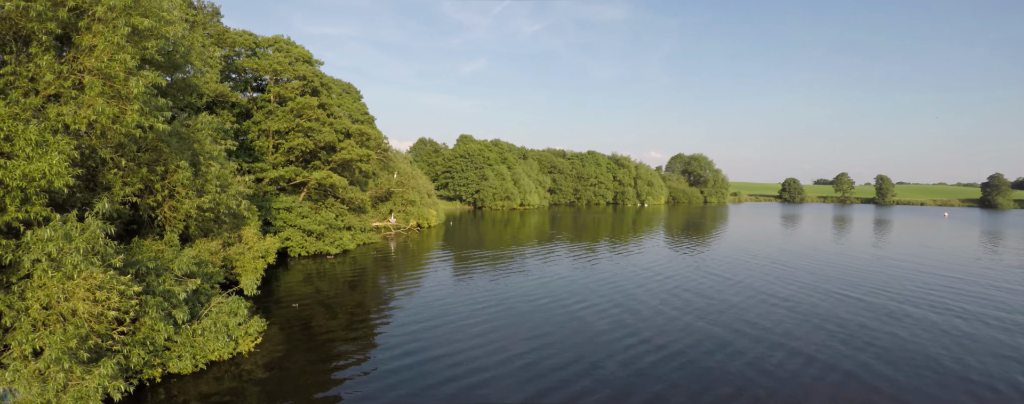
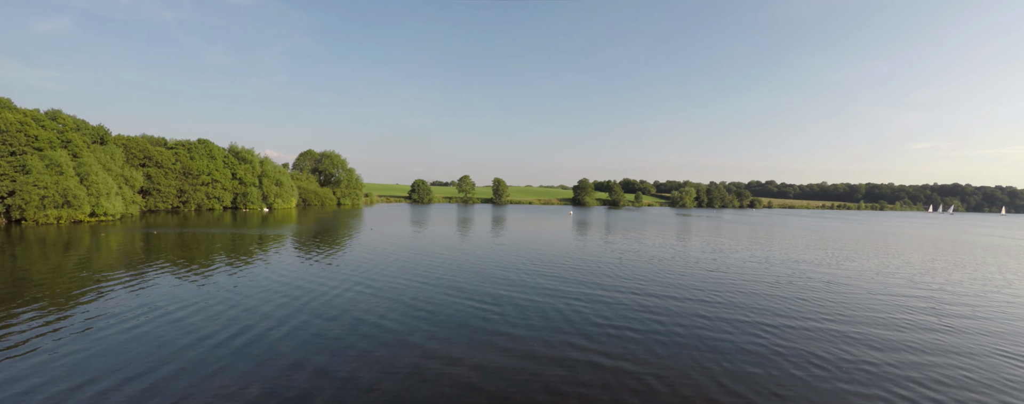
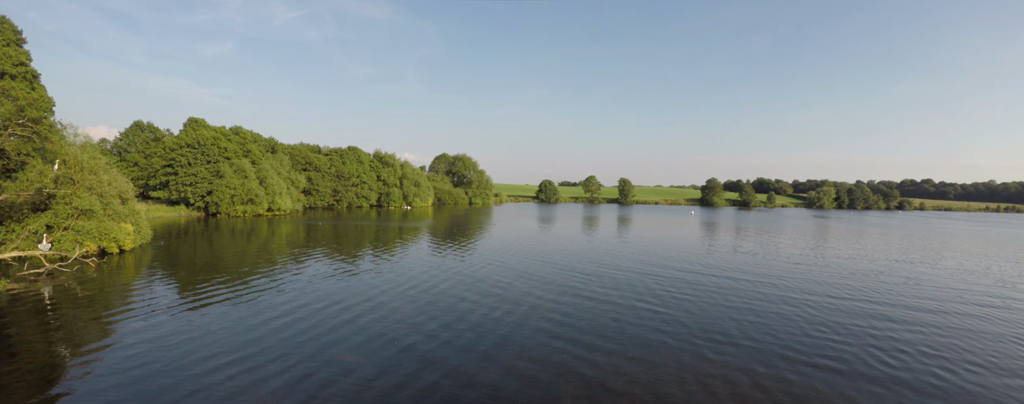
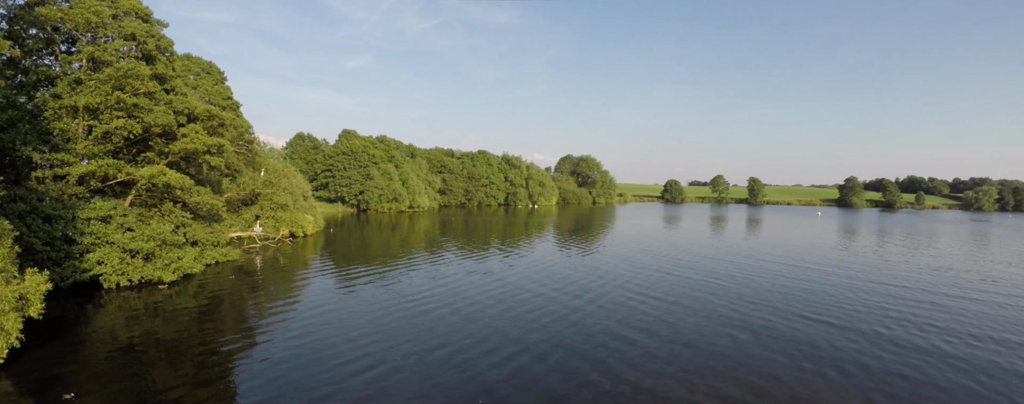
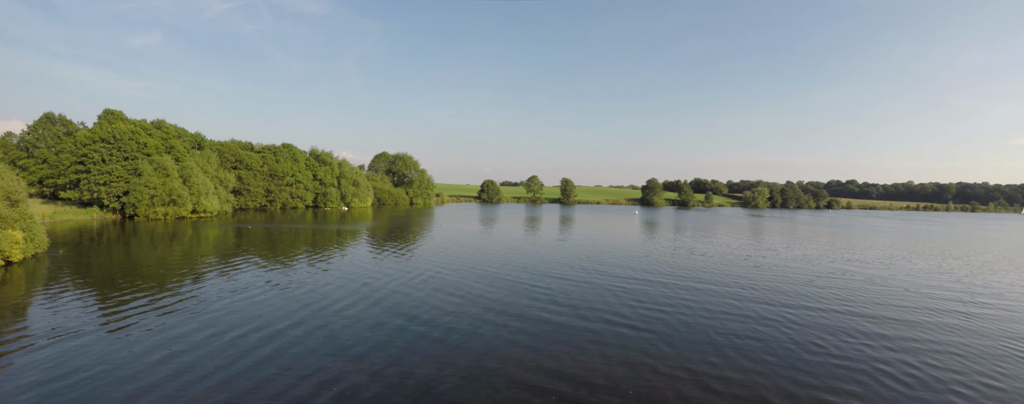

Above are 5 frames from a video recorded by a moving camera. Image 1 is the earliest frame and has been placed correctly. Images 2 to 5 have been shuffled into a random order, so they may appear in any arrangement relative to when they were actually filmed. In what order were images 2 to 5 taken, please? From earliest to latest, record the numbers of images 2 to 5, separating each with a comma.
4, 3, 5, 2
